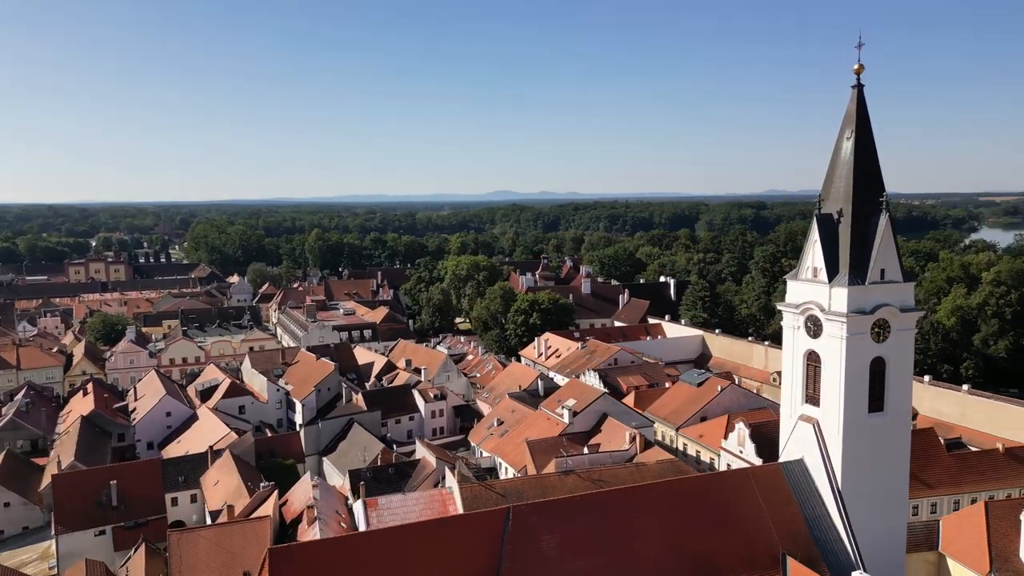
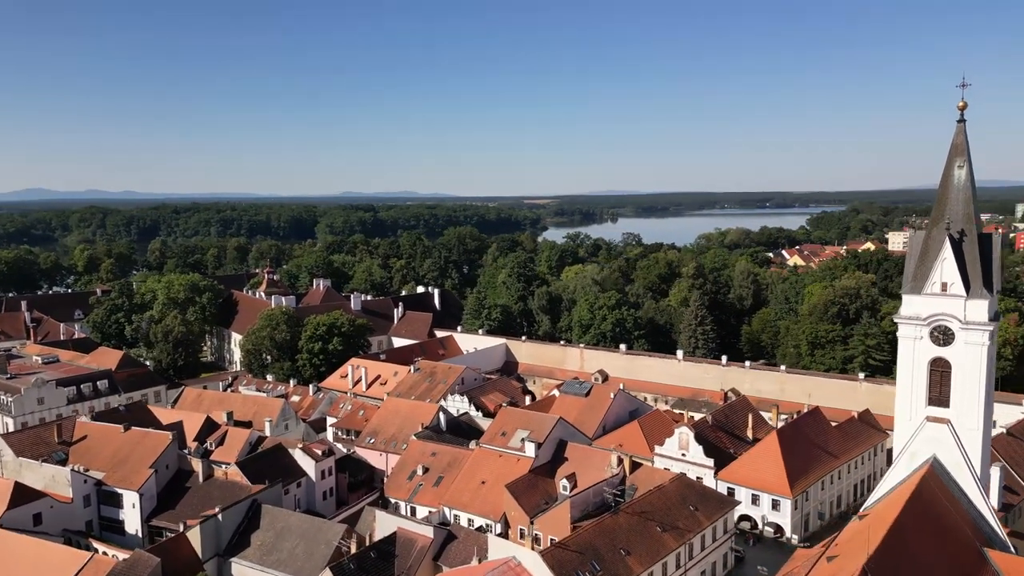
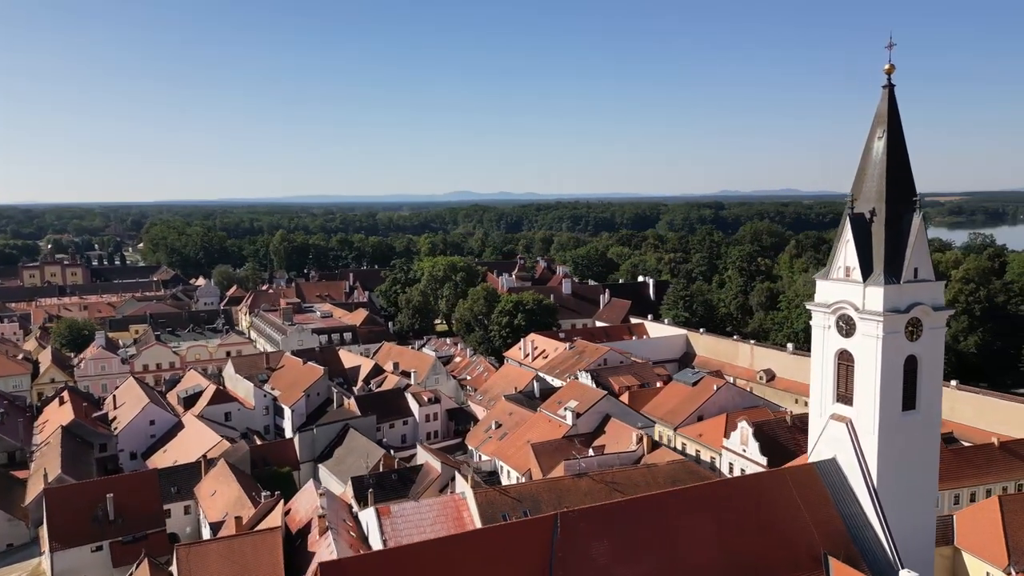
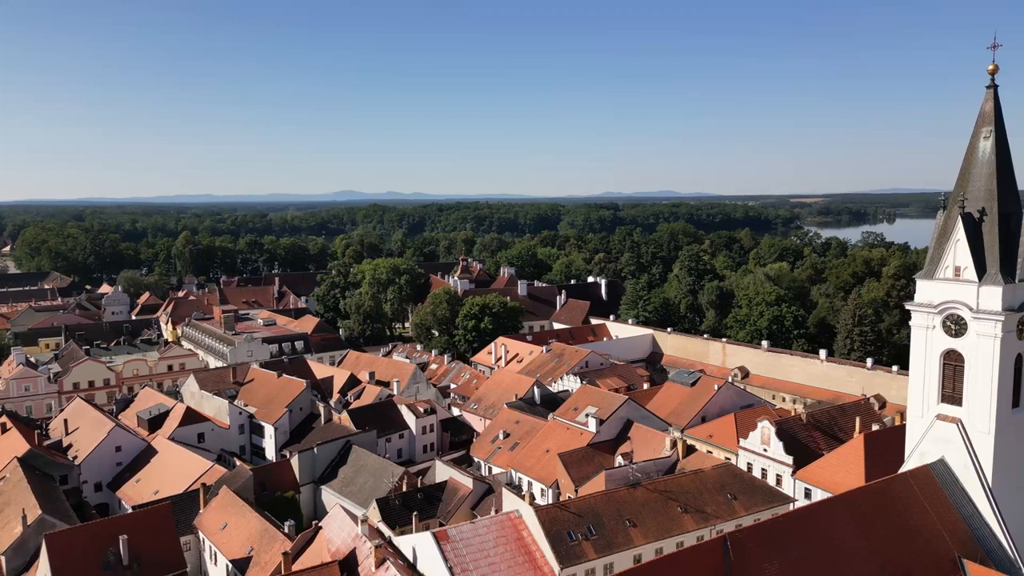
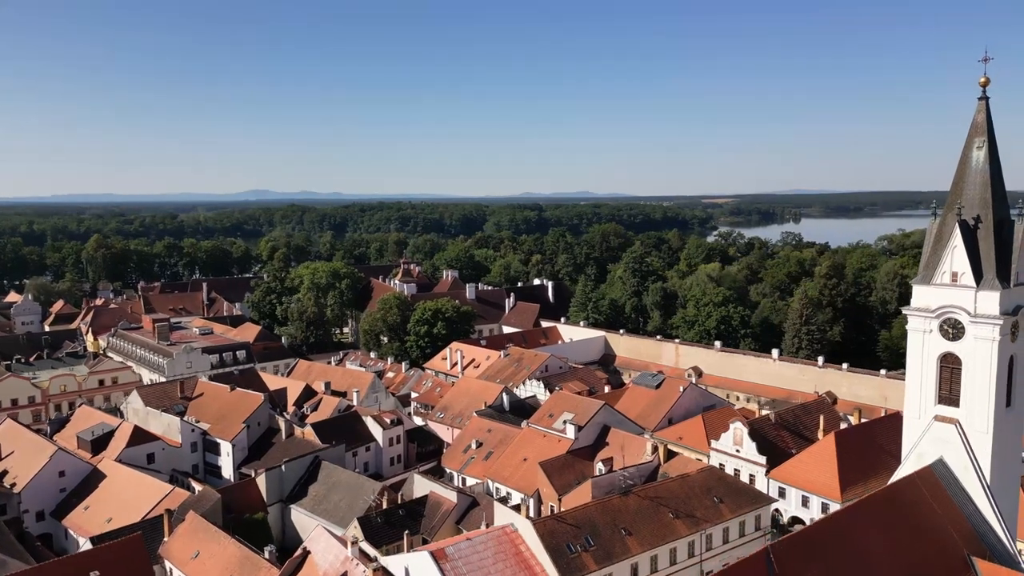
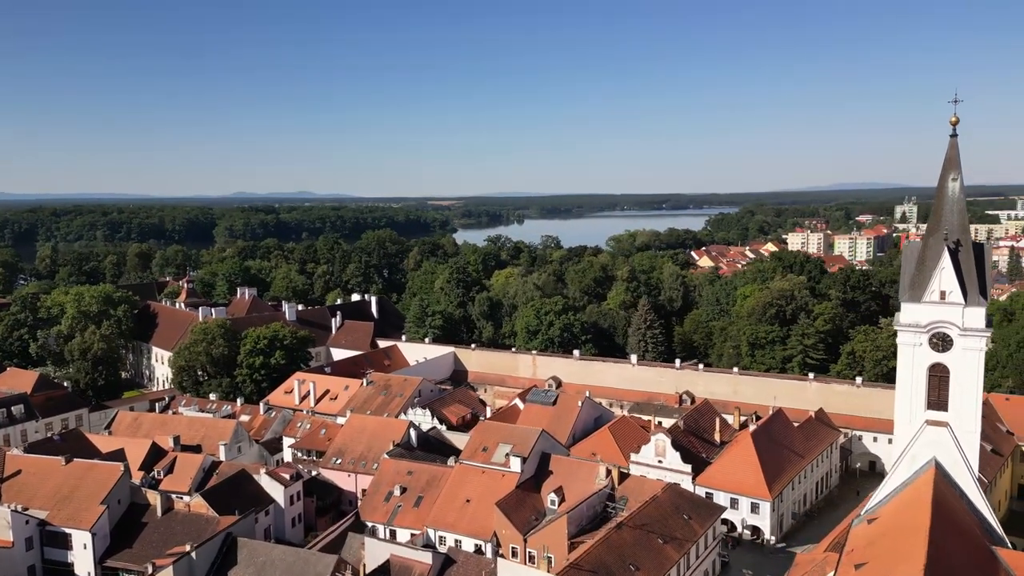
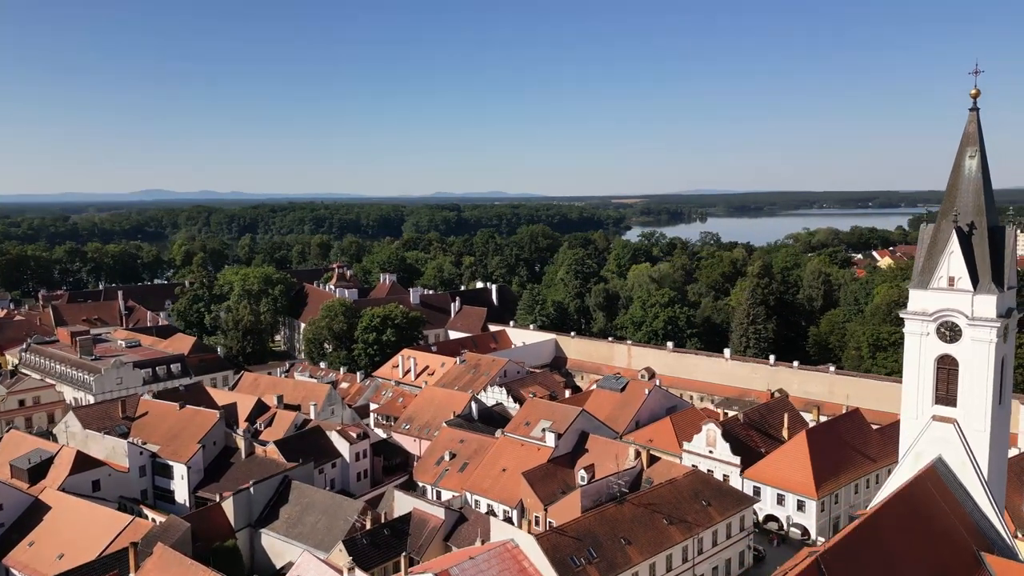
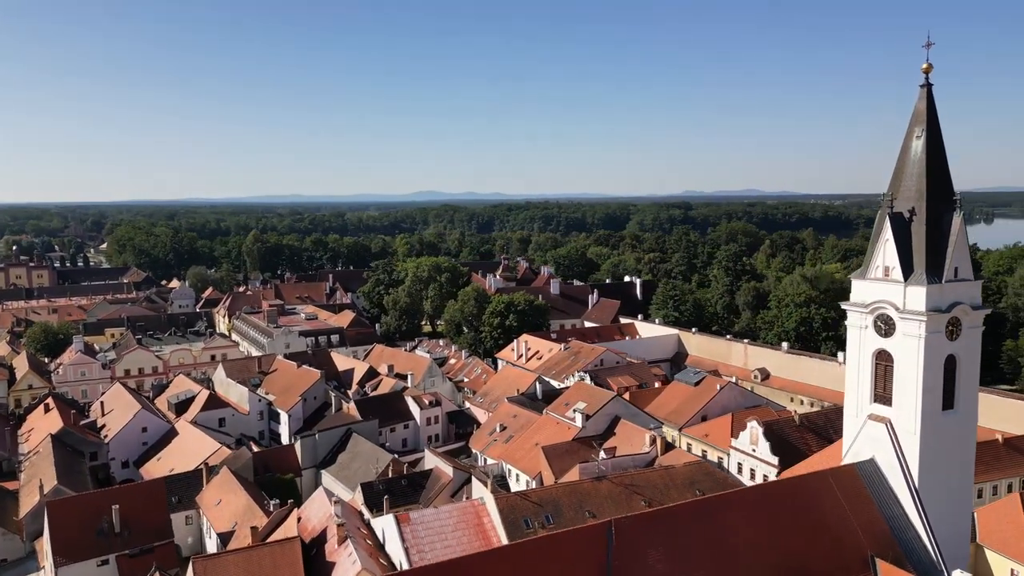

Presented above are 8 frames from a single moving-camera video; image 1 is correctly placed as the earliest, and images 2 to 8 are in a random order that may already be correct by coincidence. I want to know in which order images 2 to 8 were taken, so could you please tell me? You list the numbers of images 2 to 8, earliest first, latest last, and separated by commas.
3, 8, 4, 5, 7, 2, 6
